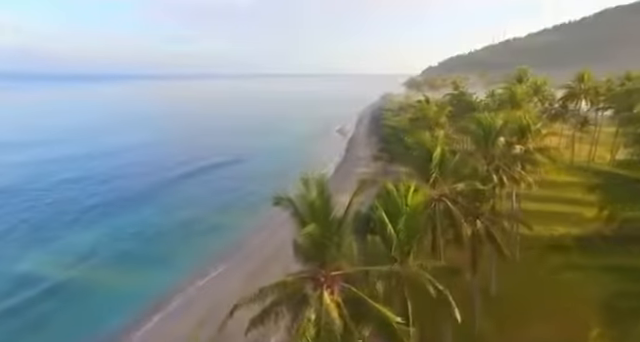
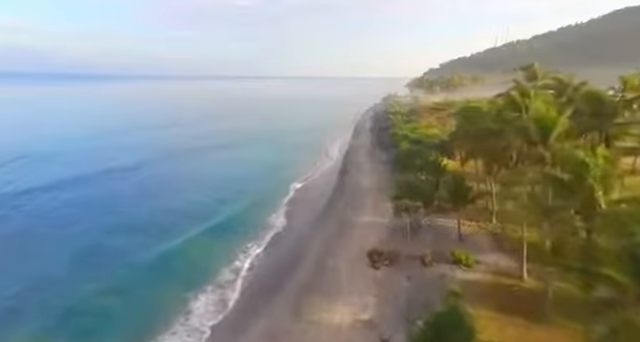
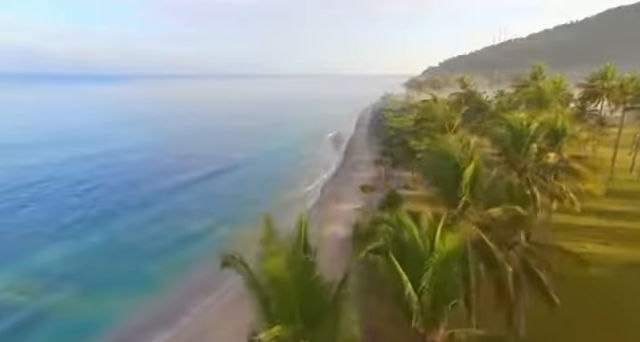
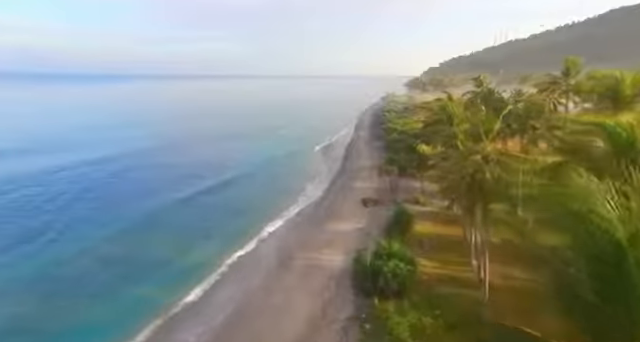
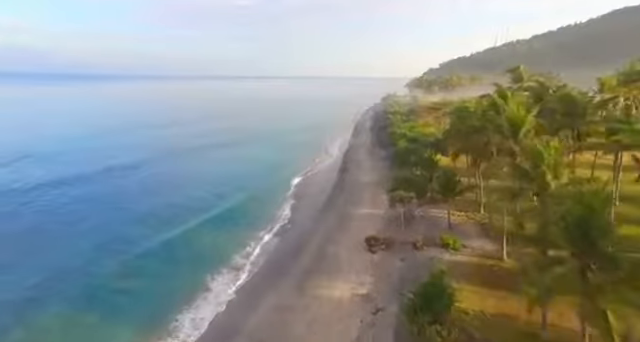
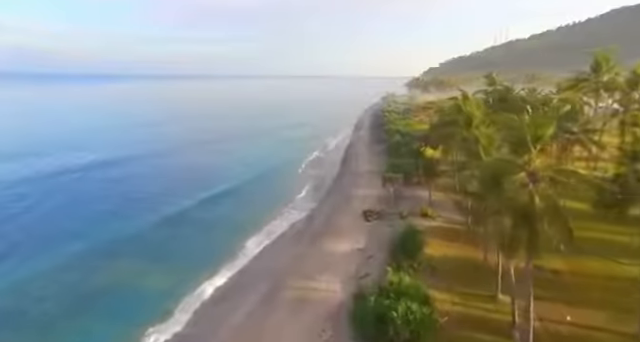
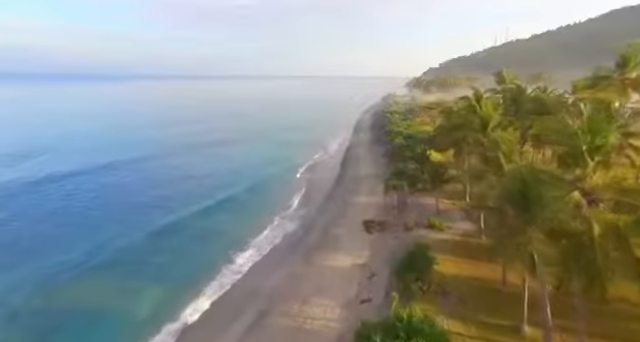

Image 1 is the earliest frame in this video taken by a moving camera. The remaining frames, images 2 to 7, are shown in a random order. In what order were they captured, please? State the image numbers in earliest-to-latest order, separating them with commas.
3, 4, 6, 7, 5, 2
